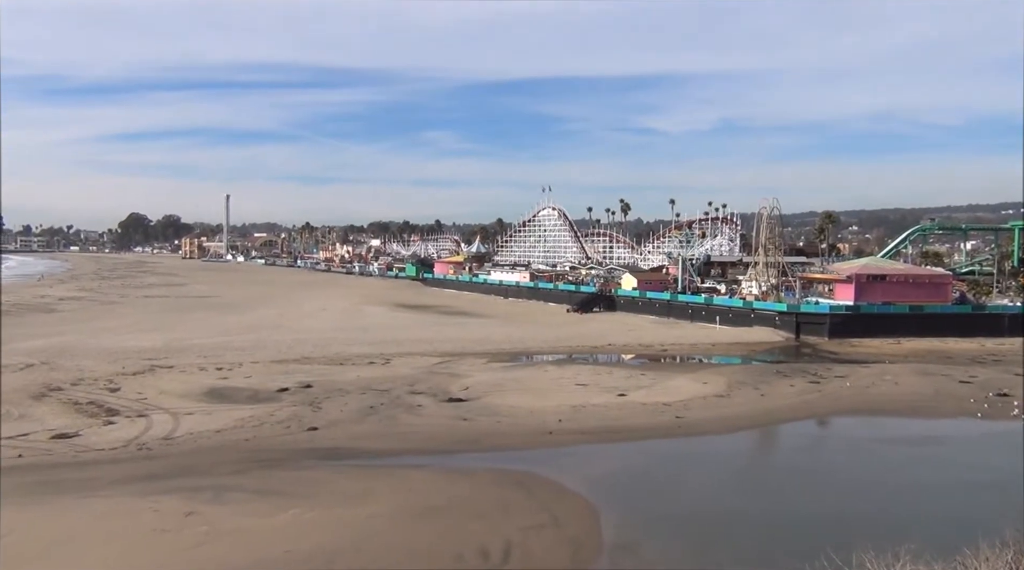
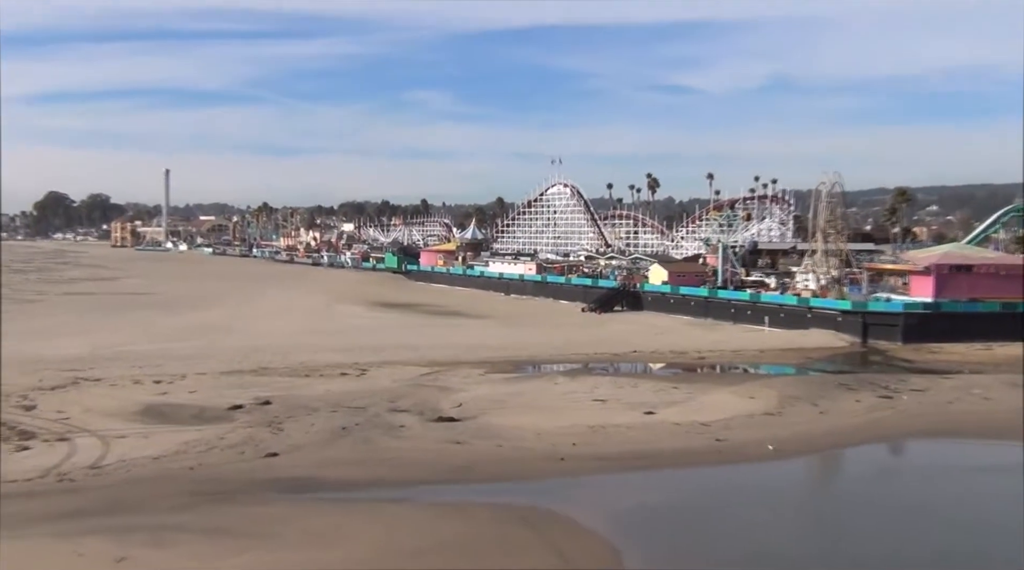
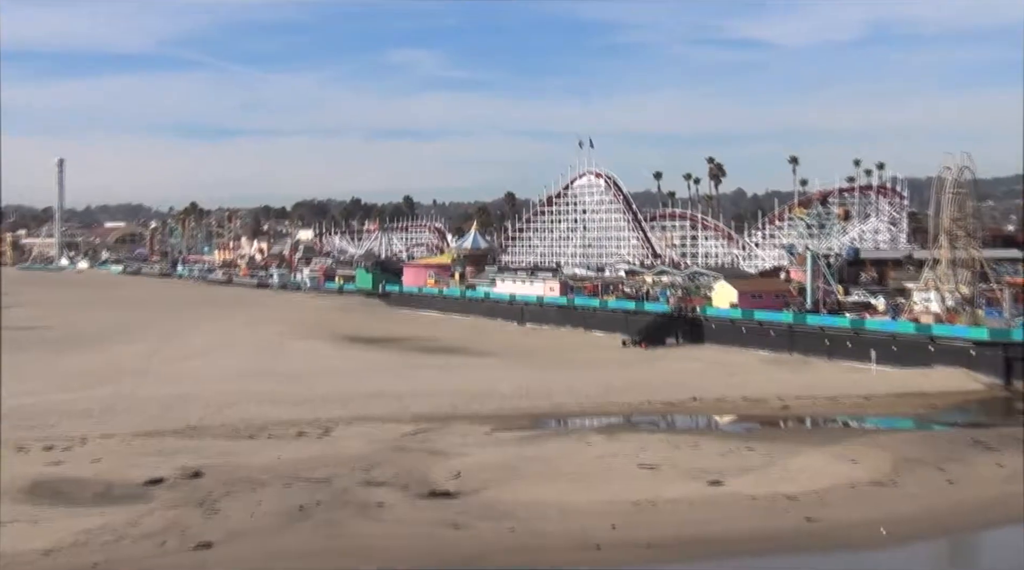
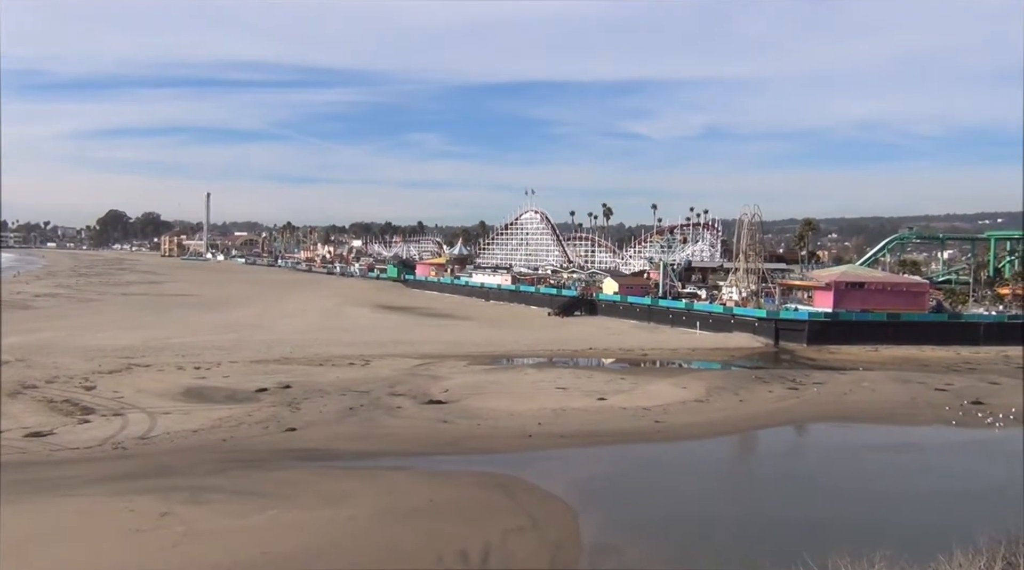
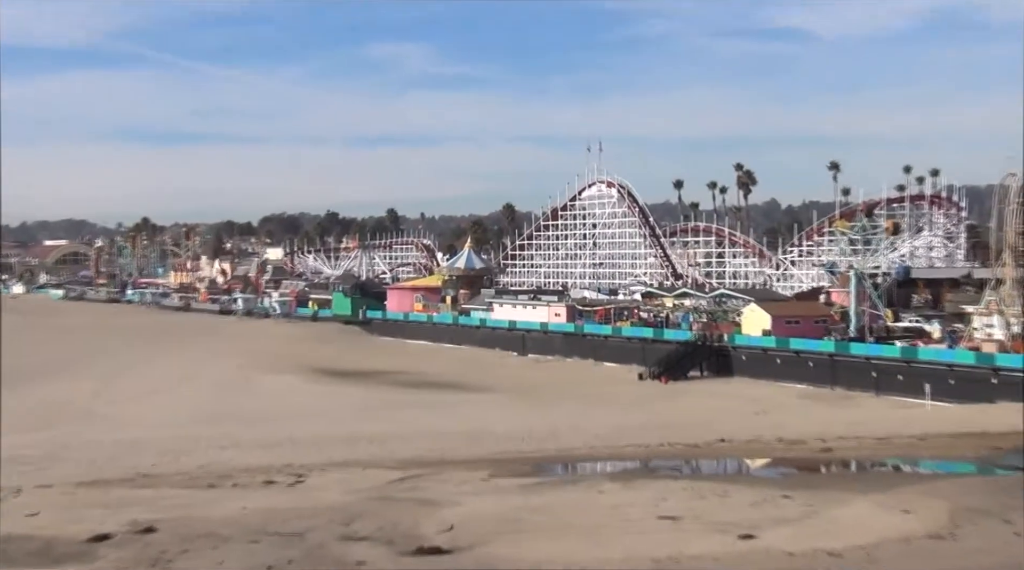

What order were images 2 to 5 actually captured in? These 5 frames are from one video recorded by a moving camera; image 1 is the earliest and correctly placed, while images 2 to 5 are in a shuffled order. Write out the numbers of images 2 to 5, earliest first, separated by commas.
4, 2, 3, 5
